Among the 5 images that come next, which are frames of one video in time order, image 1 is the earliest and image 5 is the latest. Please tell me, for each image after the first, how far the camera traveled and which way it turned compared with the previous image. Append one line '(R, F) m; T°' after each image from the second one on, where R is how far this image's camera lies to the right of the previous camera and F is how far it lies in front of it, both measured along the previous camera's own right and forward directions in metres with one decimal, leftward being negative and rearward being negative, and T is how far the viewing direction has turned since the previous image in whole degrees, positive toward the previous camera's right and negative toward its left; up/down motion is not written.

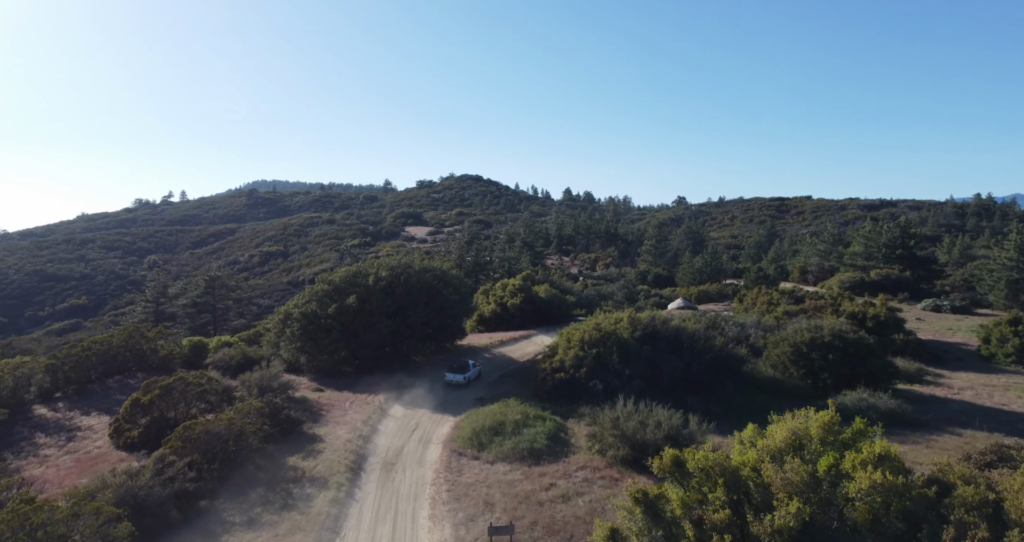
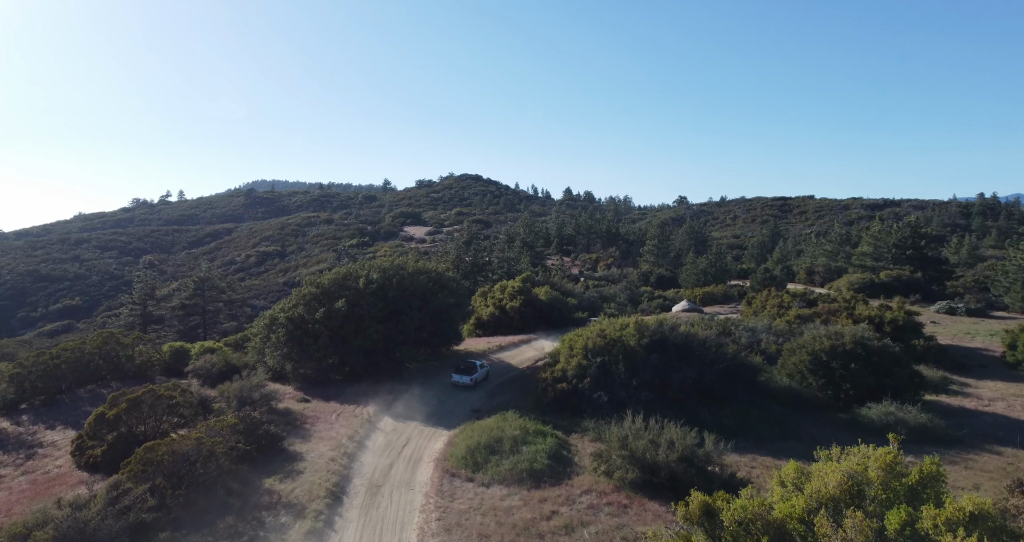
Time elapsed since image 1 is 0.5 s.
(+0.1, +1.7) m; 0°
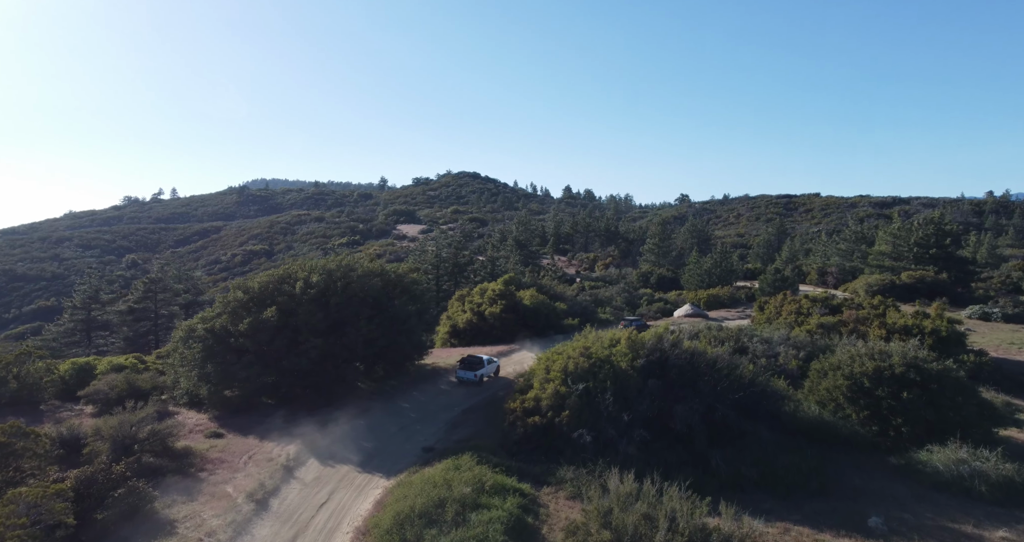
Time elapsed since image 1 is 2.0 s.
(+1.2, +5.0) m; 0°
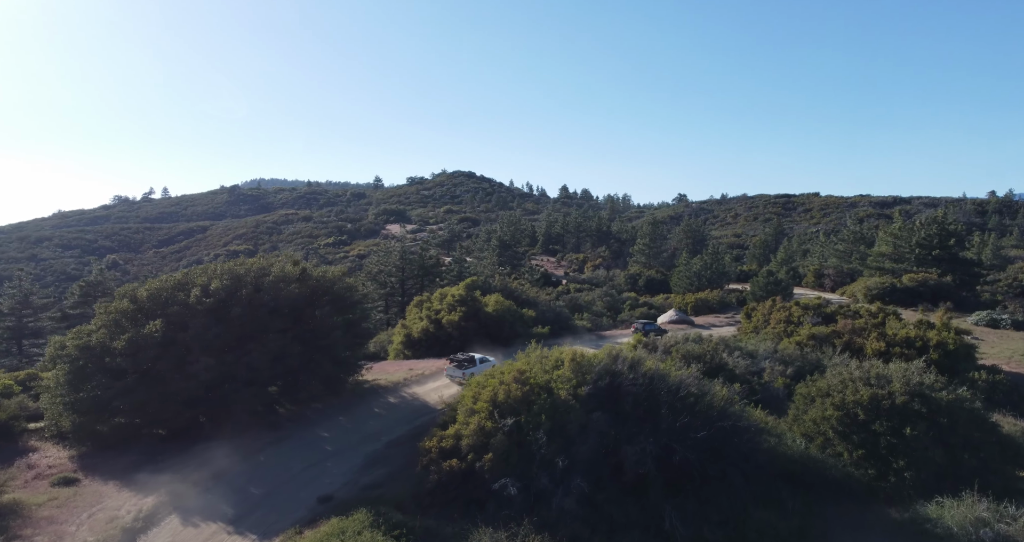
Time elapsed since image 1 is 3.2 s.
(+2.1, +3.5) m; 0°
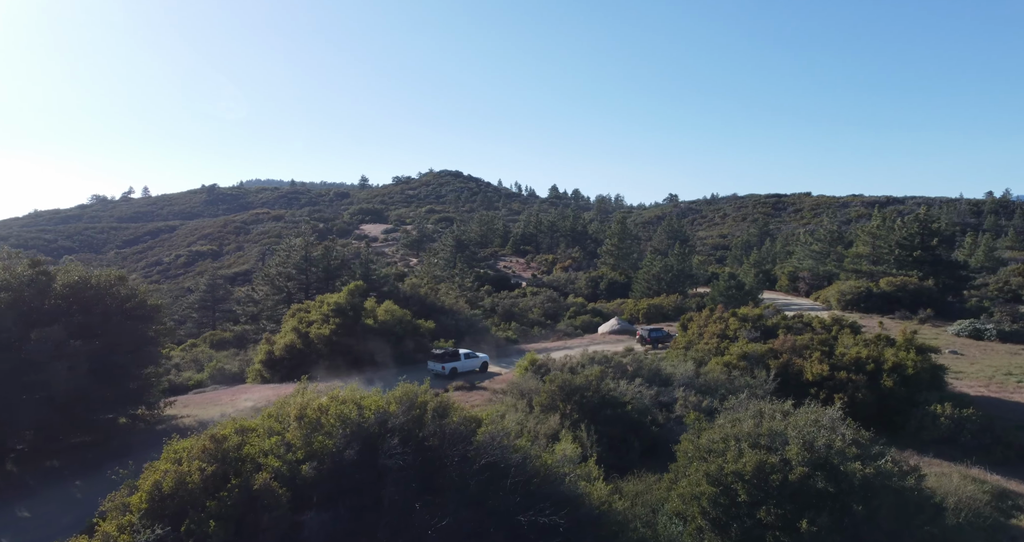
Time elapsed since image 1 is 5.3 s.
(+4.9, +5.4) m; 0°
